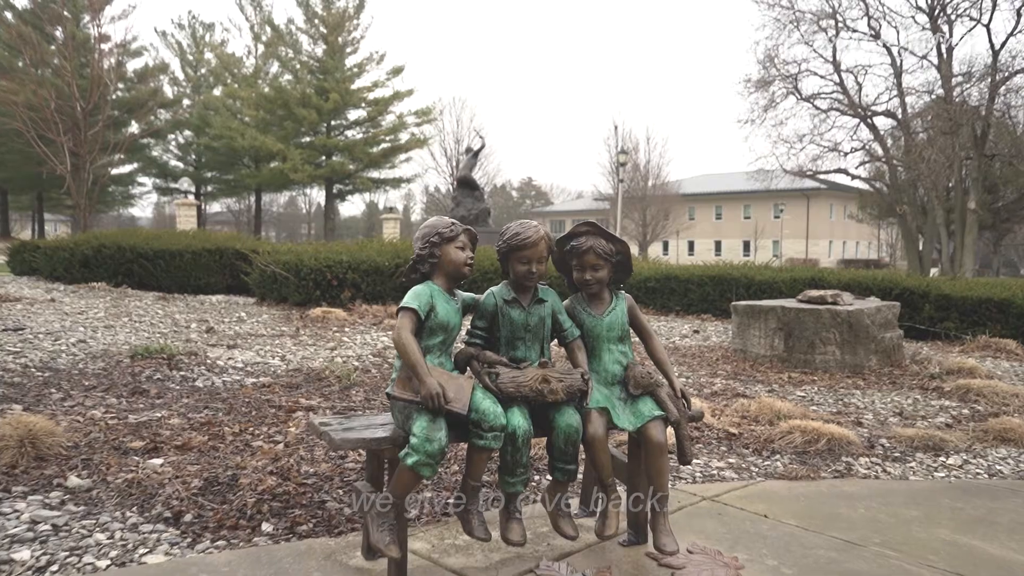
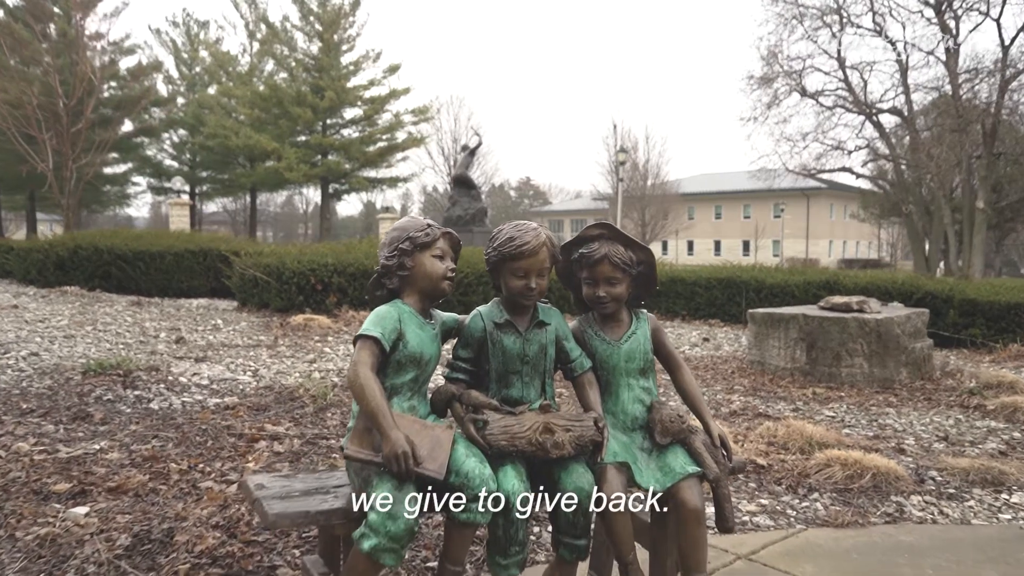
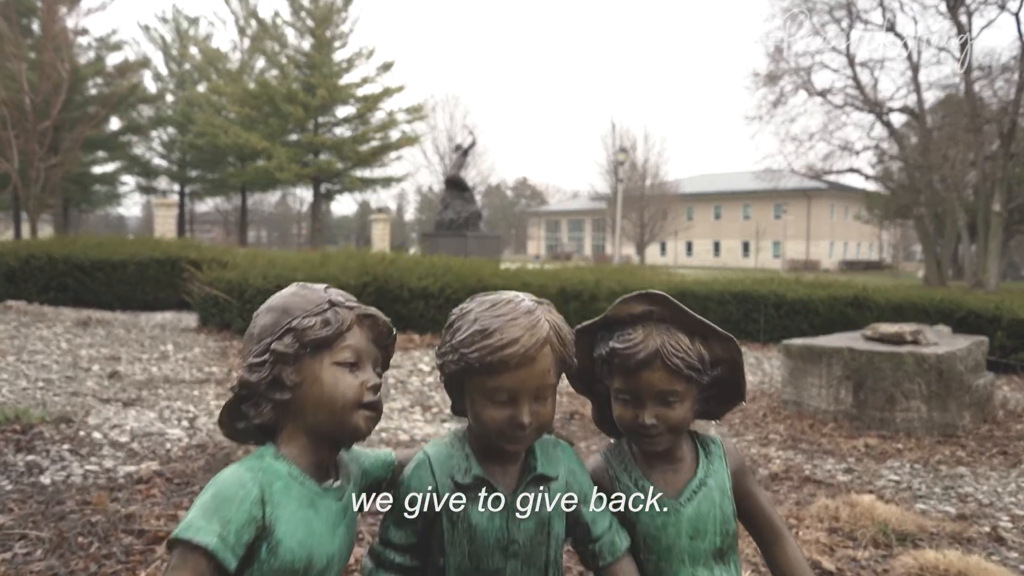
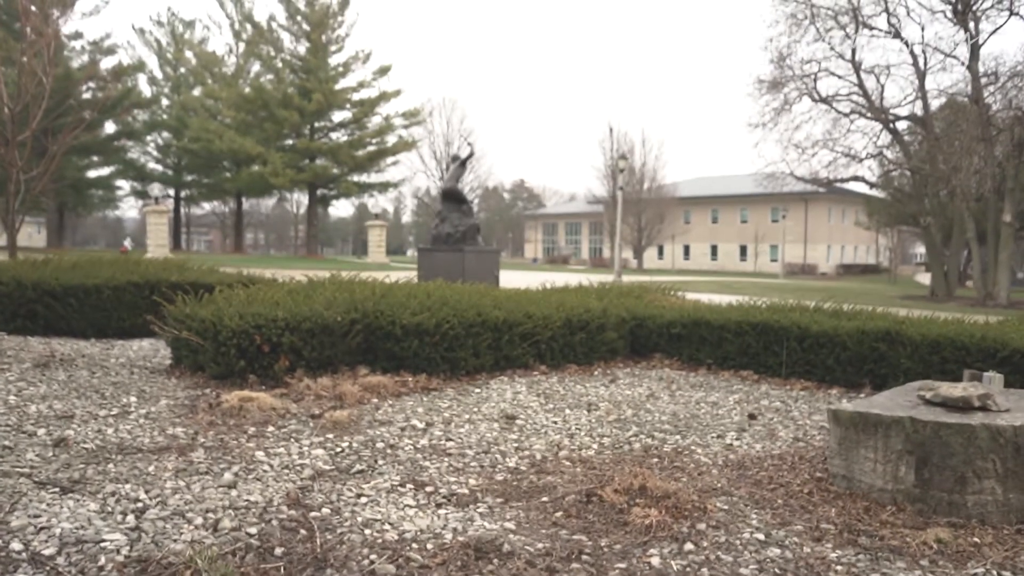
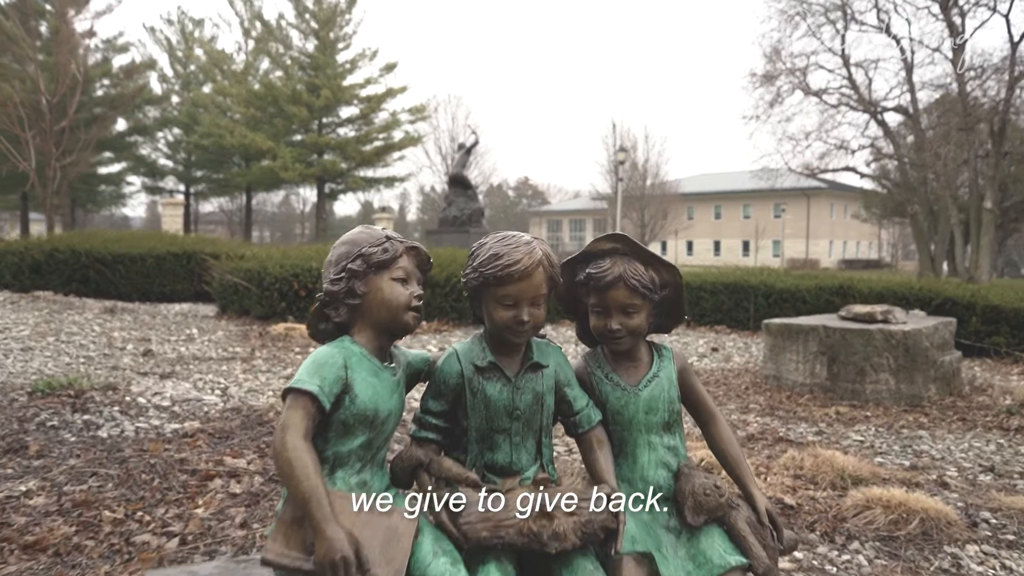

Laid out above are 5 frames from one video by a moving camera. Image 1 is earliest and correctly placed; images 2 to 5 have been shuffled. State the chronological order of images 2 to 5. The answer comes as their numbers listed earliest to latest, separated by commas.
2, 5, 3, 4
